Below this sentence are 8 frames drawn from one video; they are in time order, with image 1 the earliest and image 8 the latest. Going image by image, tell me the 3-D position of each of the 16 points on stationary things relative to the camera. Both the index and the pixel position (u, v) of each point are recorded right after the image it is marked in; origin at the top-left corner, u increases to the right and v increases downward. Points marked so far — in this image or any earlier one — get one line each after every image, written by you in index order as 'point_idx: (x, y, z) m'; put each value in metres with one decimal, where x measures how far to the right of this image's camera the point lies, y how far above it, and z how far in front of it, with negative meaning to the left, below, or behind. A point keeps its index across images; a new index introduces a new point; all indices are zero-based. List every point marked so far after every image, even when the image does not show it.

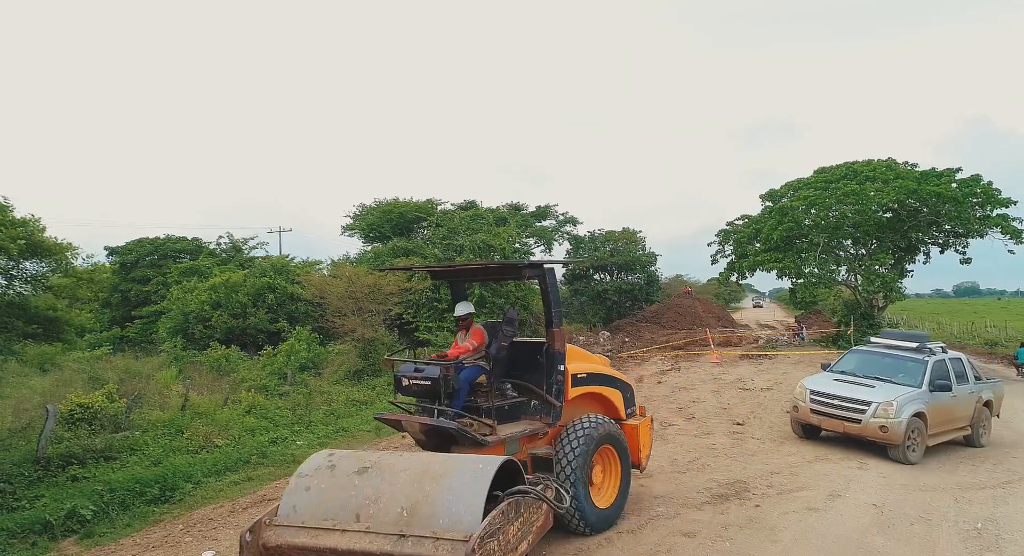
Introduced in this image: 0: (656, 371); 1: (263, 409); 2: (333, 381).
0: (+4.2, -2.7, +17.9) m
1: (-5.1, -2.7, +12.5) m
2: (-4.7, -2.7, +16.1) m
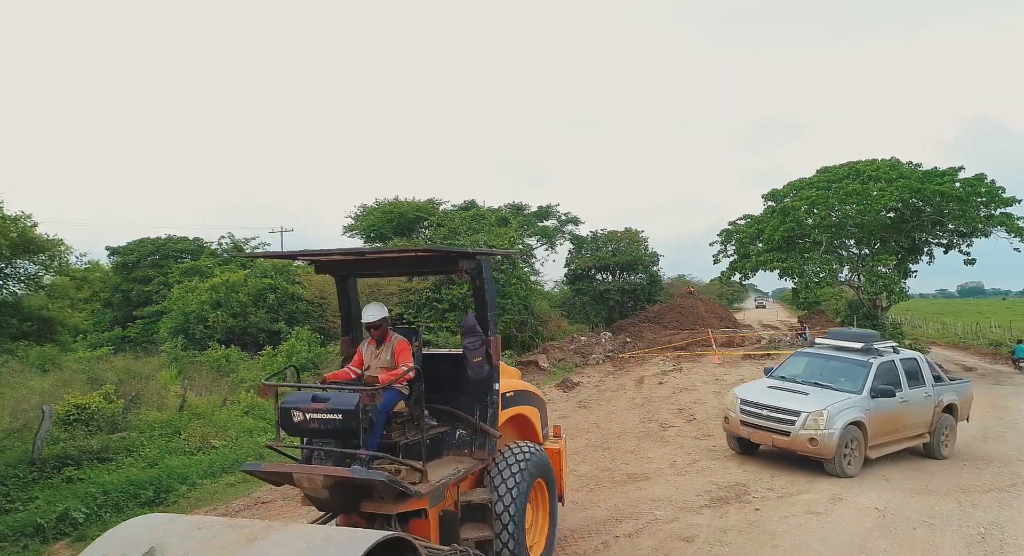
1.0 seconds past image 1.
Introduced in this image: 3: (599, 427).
0: (+4.2, -2.7, +17.8) m
1: (-5.1, -2.7, +12.5) m
2: (-4.7, -2.7, +16.1) m
3: (+1.4, -2.5, +10.3) m
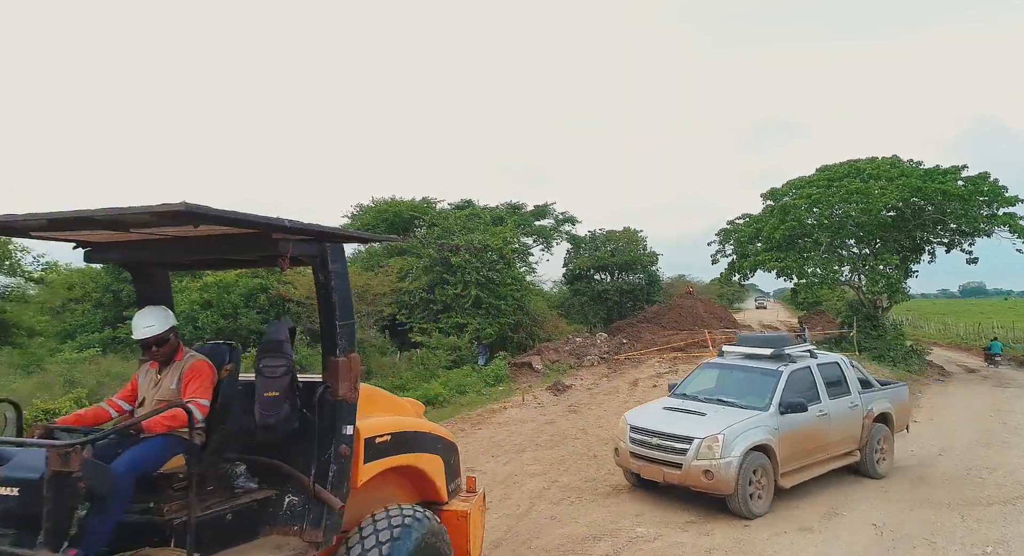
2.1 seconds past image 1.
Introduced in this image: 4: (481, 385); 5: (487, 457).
0: (+4.0, -2.7, +17.4) m
1: (-5.3, -2.7, +12.1) m
2: (-4.9, -2.7, +15.7) m
3: (+1.2, -2.5, +9.9) m
4: (-0.9, -3.0, +17.5) m
5: (-0.3, -2.4, +8.2) m
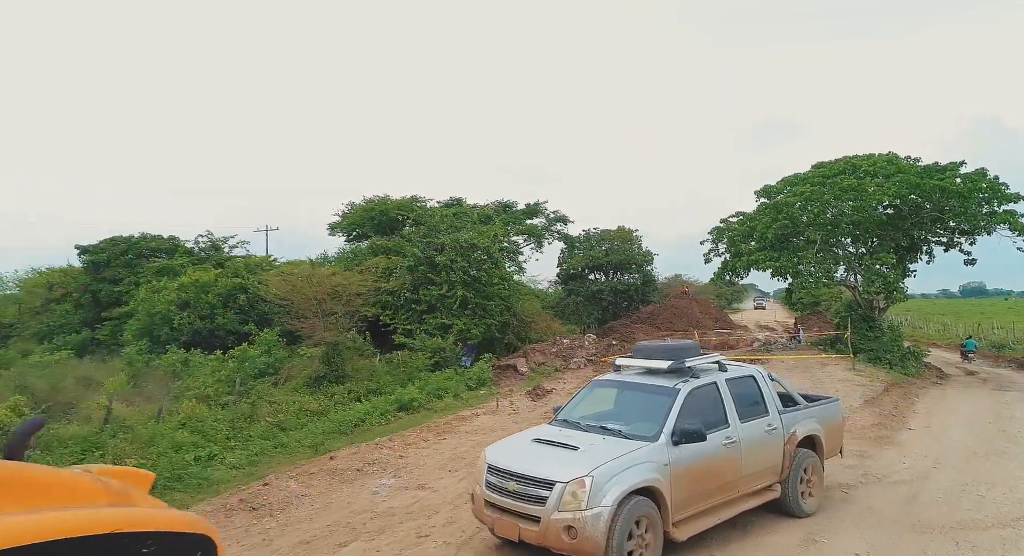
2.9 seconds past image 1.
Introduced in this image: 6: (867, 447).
0: (+3.5, -2.7, +16.8) m
1: (-5.8, -2.7, +11.5) m
2: (-5.4, -2.7, +15.0) m
3: (+0.7, -2.5, +9.3) m
4: (-1.4, -3.0, +16.9) m
5: (-0.9, -2.4, +7.6) m
6: (+5.3, -2.5, +9.2) m
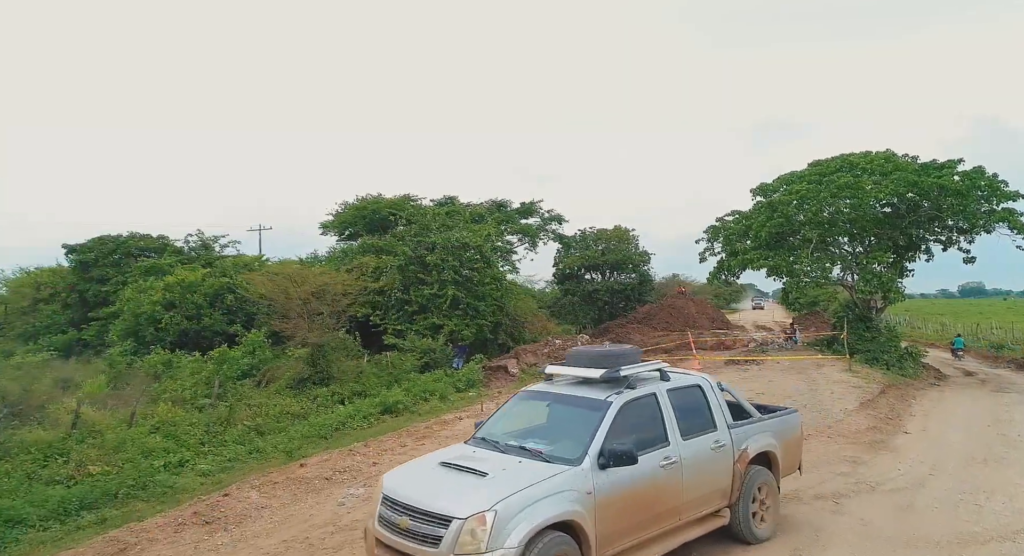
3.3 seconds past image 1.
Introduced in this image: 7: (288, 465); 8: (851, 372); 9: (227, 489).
0: (+3.2, -2.7, +16.5) m
1: (-6.1, -2.7, +11.1) m
2: (-5.7, -2.7, +14.7) m
3: (+0.4, -2.5, +8.9) m
4: (-1.7, -3.0, +16.5) m
5: (-1.1, -2.4, +7.2) m
6: (+5.0, -2.5, +8.8) m
7: (-3.1, -2.6, +8.4) m
8: (+9.7, -2.7, +17.4) m
9: (-3.3, -2.4, +7.0) m
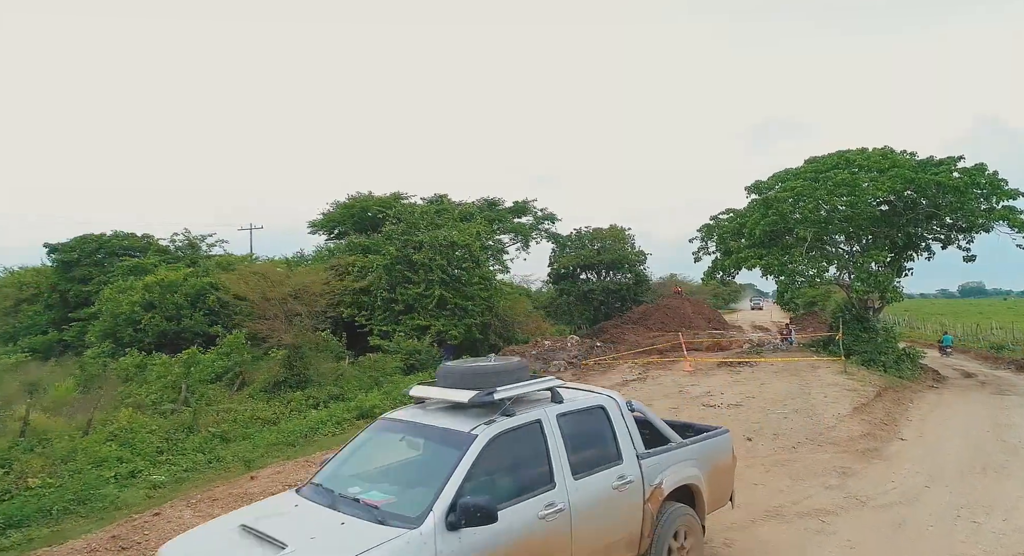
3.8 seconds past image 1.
0: (+2.8, -2.7, +15.9) m
1: (-6.6, -2.6, +10.6) m
2: (-6.1, -2.7, +14.2) m
3: (0.0, -2.5, +8.4) m
4: (-2.1, -3.0, +16.0) m
5: (-1.6, -2.4, +6.7) m
6: (+4.6, -2.5, +8.3) m
7: (-3.5, -2.6, +7.9) m
8: (+9.2, -2.7, +16.9) m
9: (-3.7, -2.4, +6.5) m
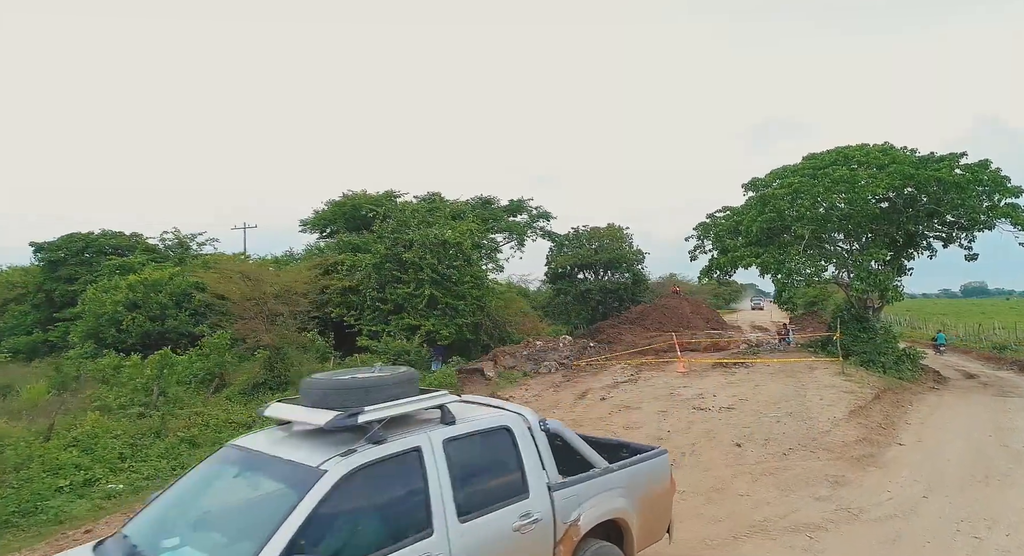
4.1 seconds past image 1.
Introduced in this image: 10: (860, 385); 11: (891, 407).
0: (+2.4, -2.7, +15.5) m
1: (-6.9, -2.6, +10.1) m
2: (-6.5, -2.6, +13.7) m
3: (-0.4, -2.4, +7.9) m
4: (-2.4, -3.0, +15.6) m
5: (-1.9, -2.3, +6.3) m
6: (+4.3, -2.5, +7.8) m
7: (-3.8, -2.5, +7.5) m
8: (+8.9, -2.6, +16.4) m
9: (-4.0, -2.4, +6.0) m
10: (+8.7, -2.7, +15.2) m
11: (+8.5, -2.9, +13.6) m
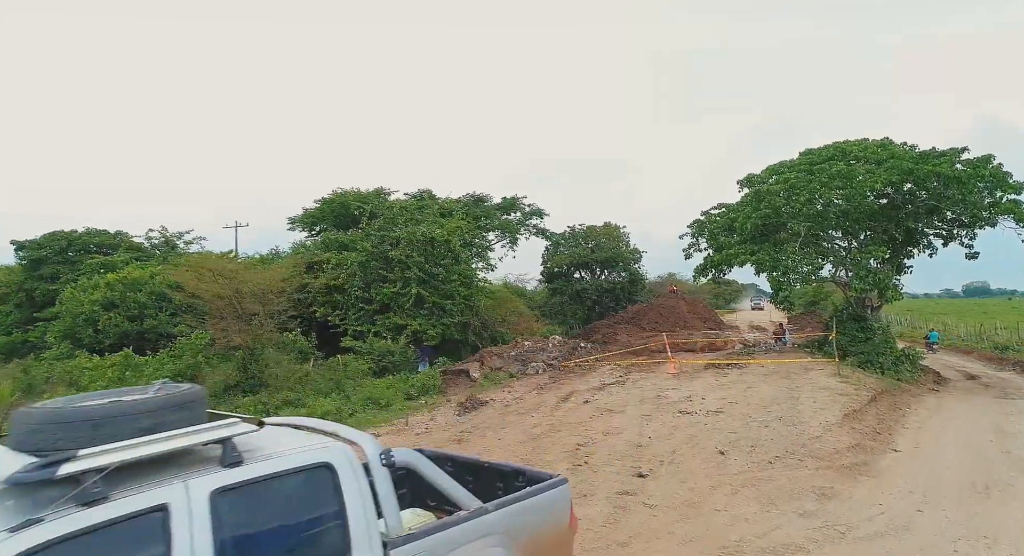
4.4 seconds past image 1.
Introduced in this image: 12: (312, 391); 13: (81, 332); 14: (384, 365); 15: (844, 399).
0: (+2.0, -2.6, +14.9) m
1: (-7.3, -2.6, +9.6) m
2: (-6.9, -2.6, +13.2) m
3: (-0.8, -2.4, +7.4) m
4: (-2.9, -2.9, +15.0) m
5: (-2.3, -2.3, +5.7) m
6: (+3.8, -2.4, +7.3) m
7: (-4.3, -2.5, +6.9) m
8: (+8.5, -2.6, +15.9) m
9: (-4.5, -2.3, +5.5) m
10: (+8.2, -2.6, +14.7) m
11: (+8.1, -2.8, +13.1) m
12: (-4.8, -2.6, +14.6) m
13: (-13.9, -1.7, +19.7) m
14: (-4.1, -2.8, +19.4) m
15: (+7.1, -2.6, +13.0) m
